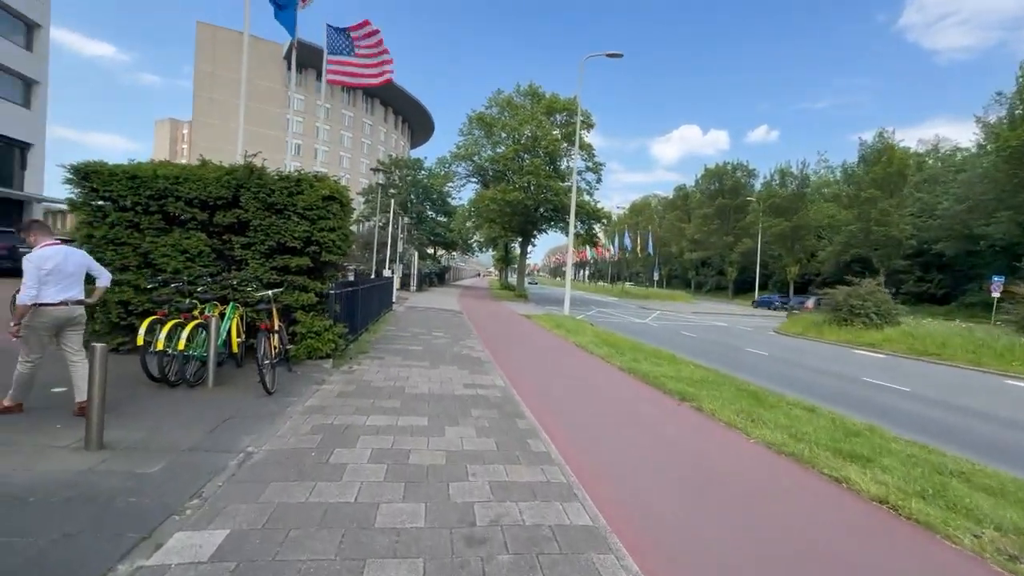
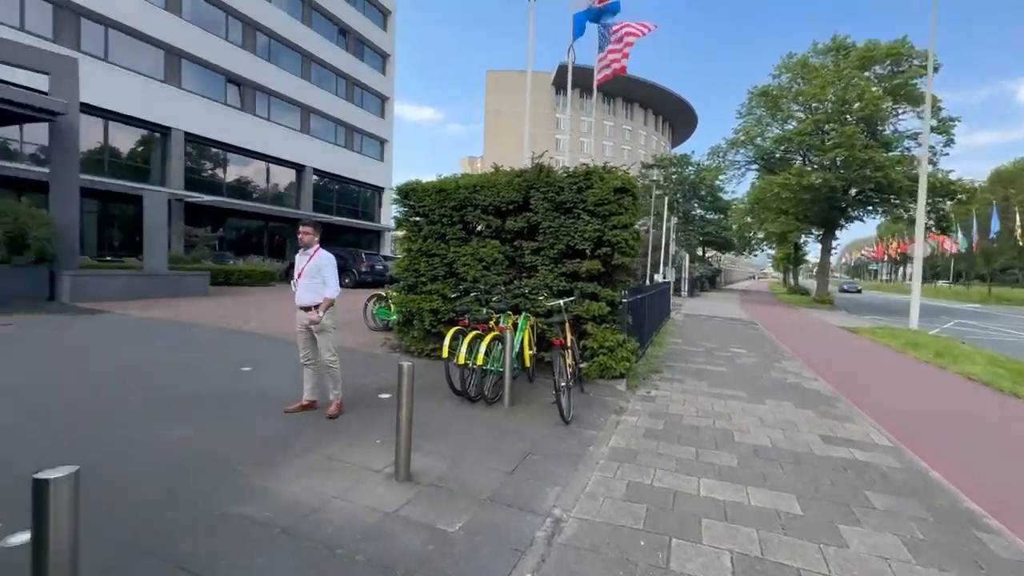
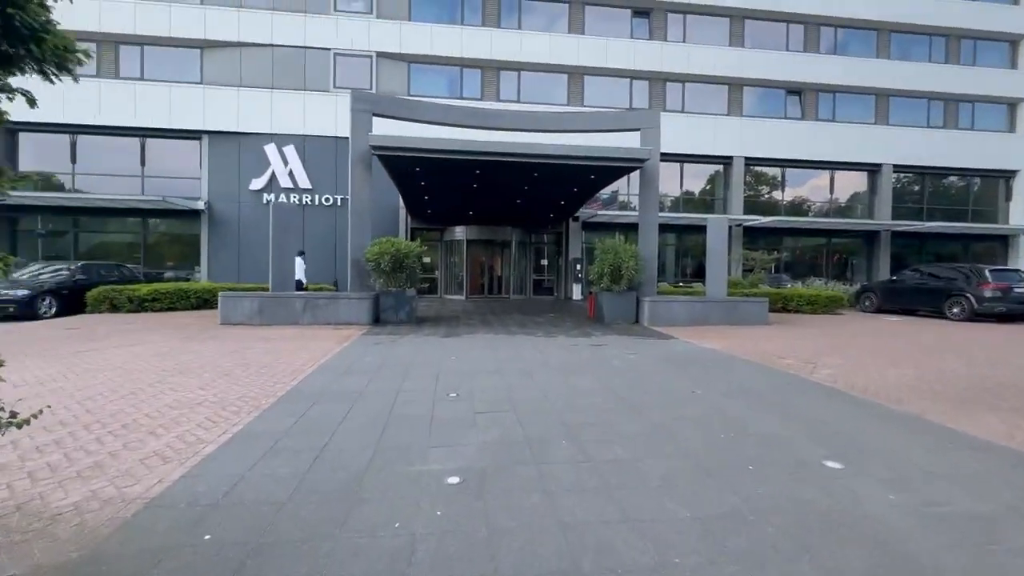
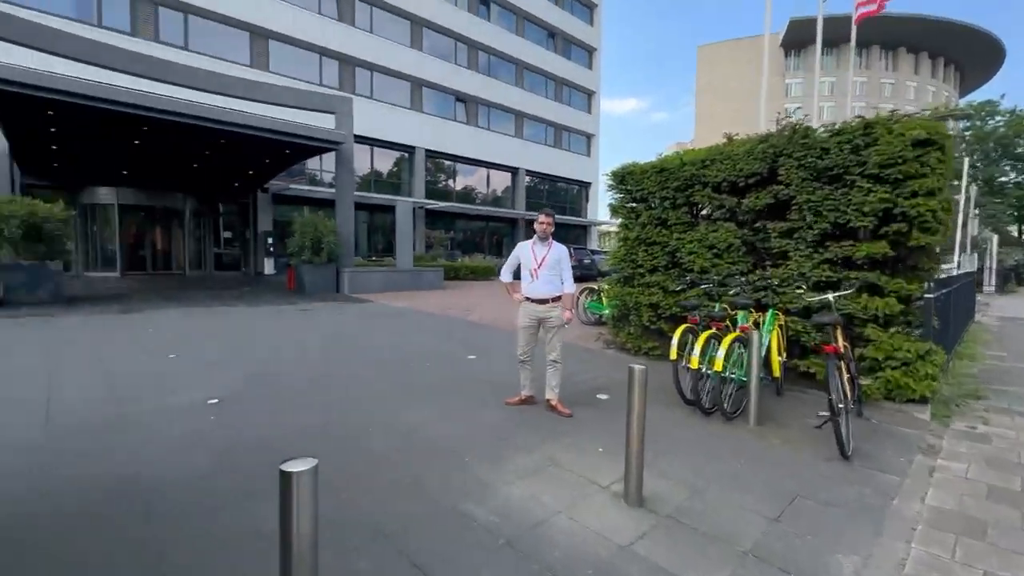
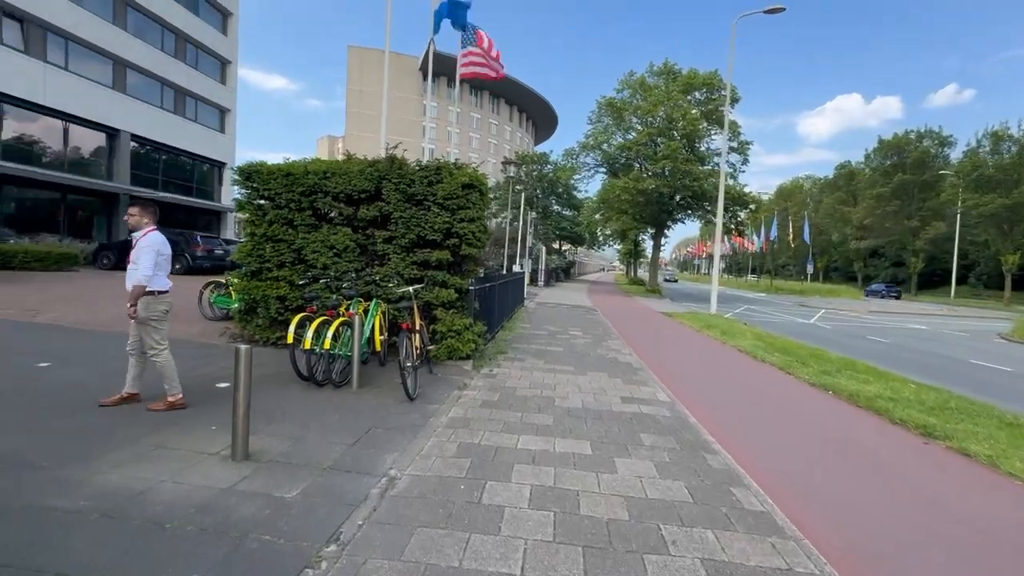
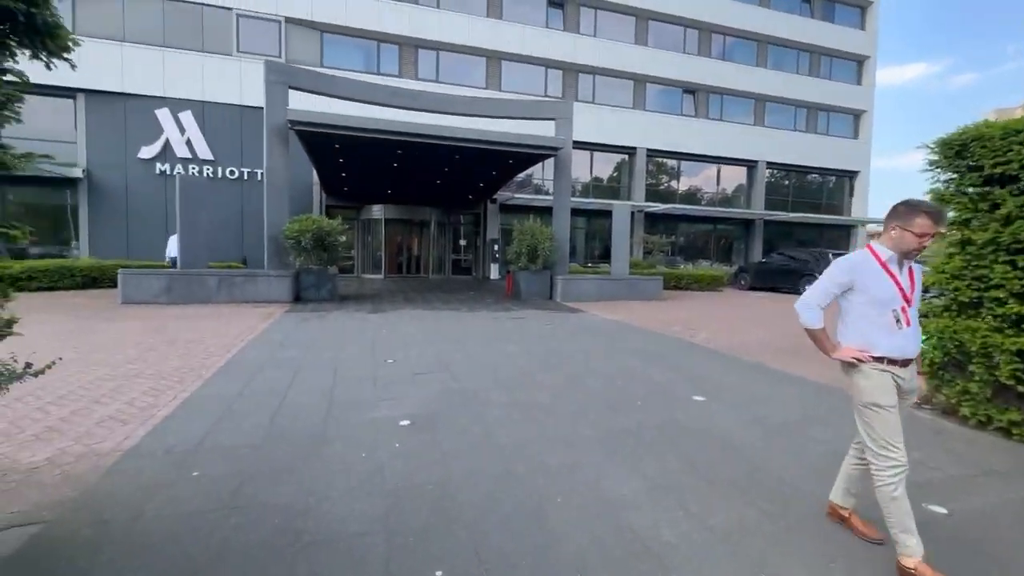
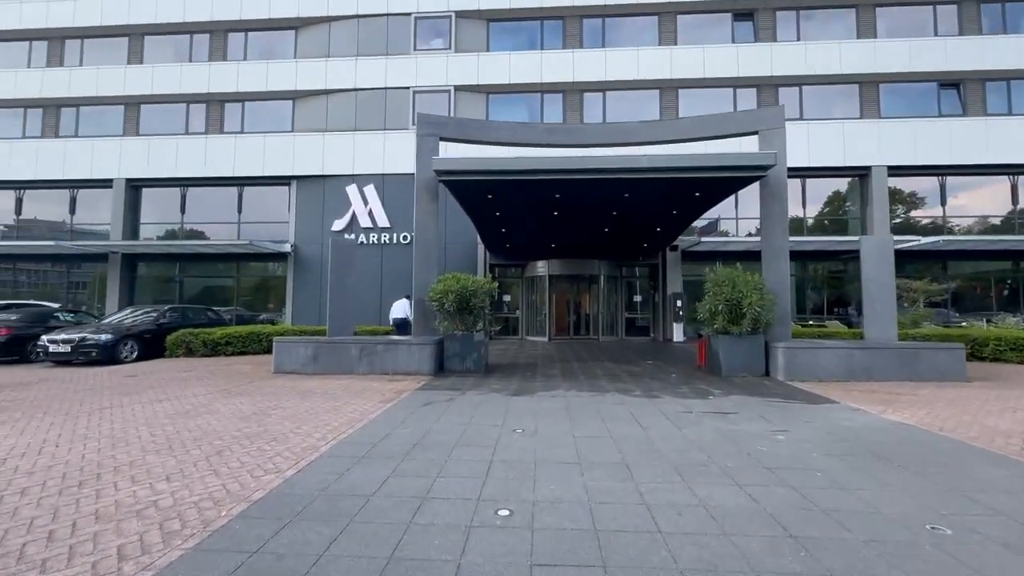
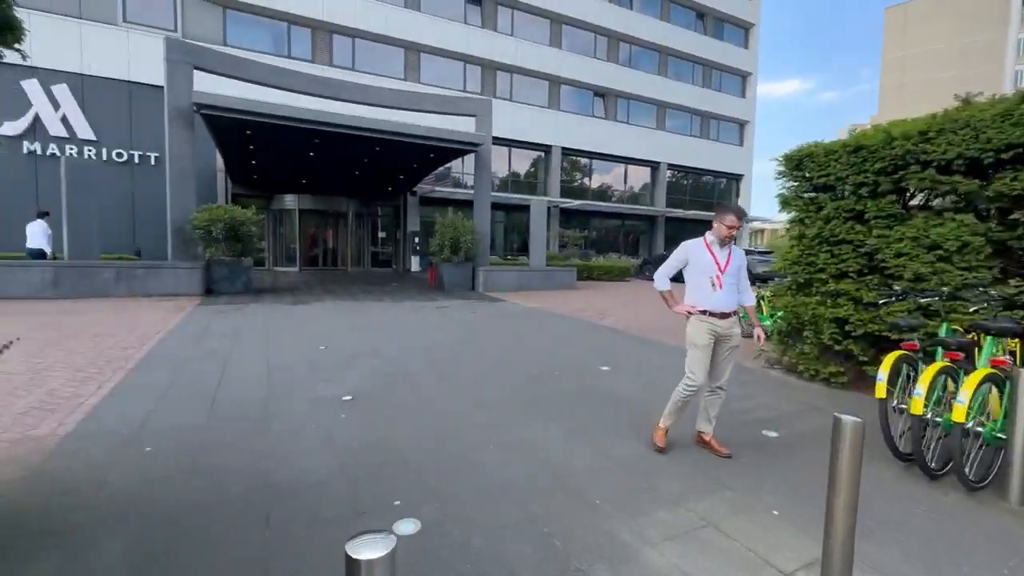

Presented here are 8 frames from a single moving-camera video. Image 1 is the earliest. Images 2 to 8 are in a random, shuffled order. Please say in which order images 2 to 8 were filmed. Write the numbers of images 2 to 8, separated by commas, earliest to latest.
5, 2, 4, 8, 6, 3, 7
